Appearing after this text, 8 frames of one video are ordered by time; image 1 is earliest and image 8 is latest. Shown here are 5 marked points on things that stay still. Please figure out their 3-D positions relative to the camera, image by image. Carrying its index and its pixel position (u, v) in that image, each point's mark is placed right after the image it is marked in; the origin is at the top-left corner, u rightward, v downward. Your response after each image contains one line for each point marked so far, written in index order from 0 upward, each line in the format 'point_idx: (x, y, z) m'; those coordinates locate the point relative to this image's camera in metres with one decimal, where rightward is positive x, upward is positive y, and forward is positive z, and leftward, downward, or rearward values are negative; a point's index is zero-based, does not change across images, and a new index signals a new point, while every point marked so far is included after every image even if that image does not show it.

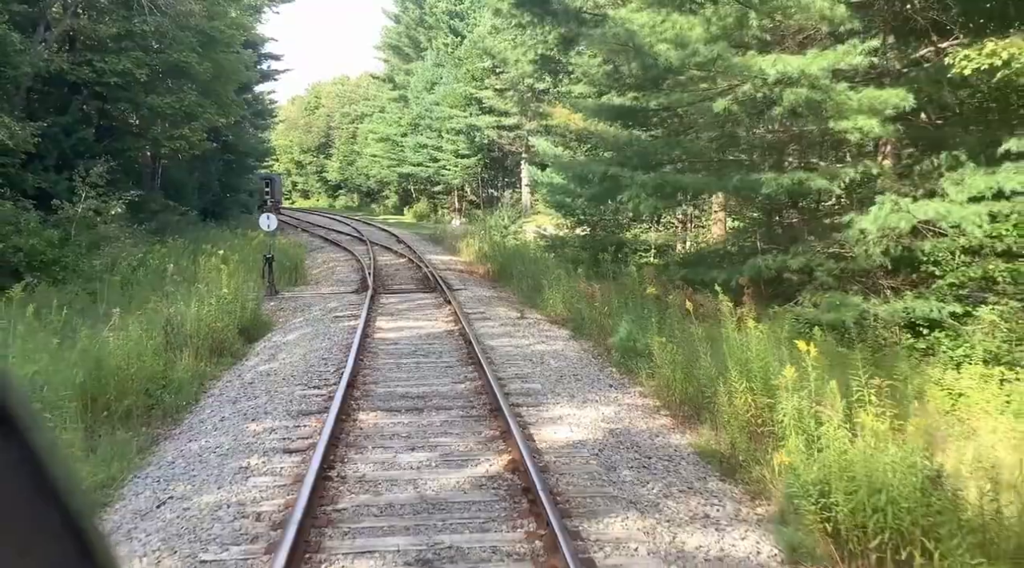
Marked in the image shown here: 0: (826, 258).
0: (+4.5, +0.4, +12.7) m
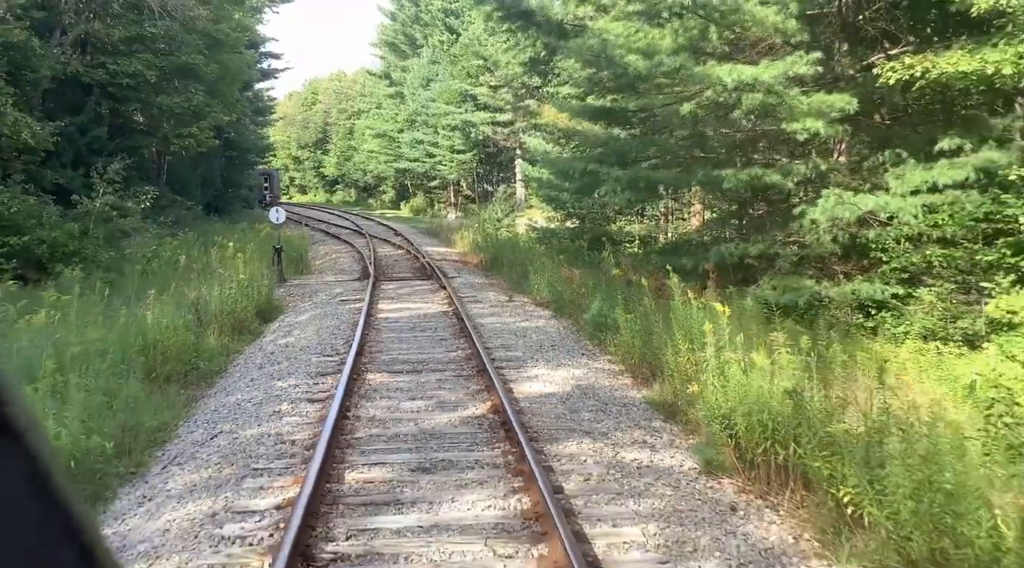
0: (+4.3, +0.6, +14.1) m
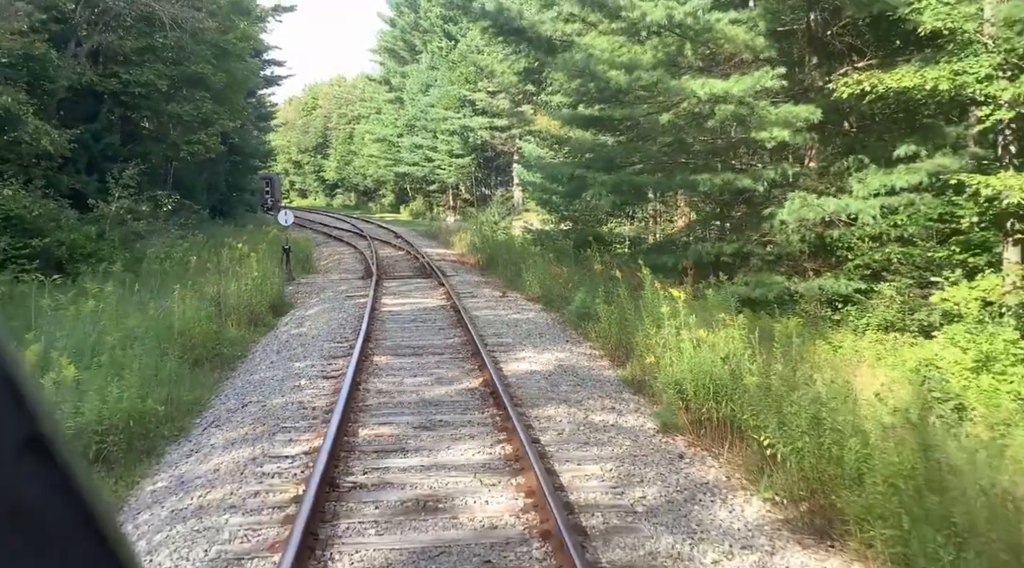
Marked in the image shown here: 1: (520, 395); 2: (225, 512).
0: (+4.2, +0.7, +15.3) m
1: (+0.1, -1.0, +7.9) m
2: (-1.7, -1.3, +5.2) m
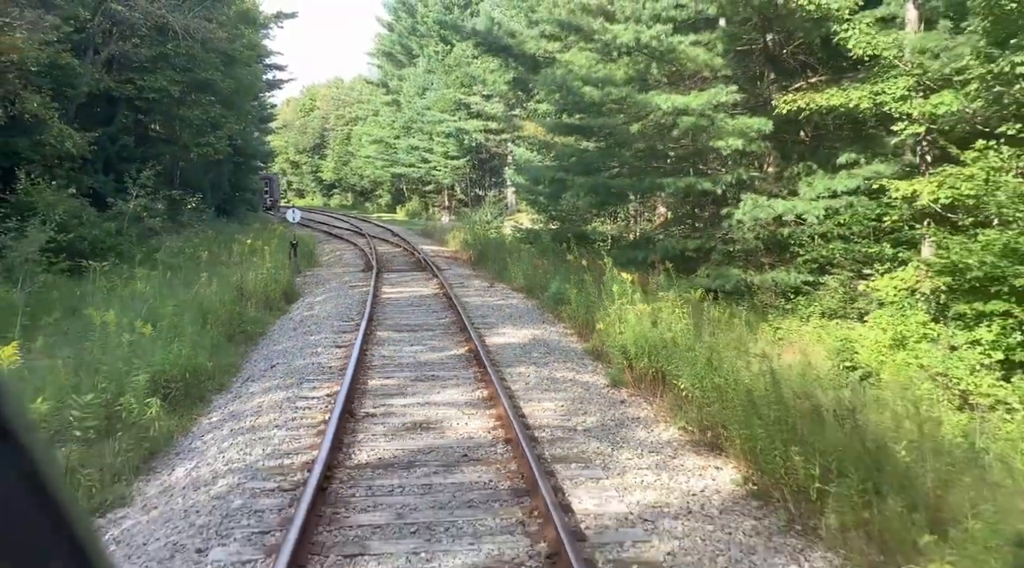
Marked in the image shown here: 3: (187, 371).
0: (+3.9, +0.8, +17.1) m
1: (-0.2, -0.8, +9.7) m
2: (-1.9, -1.1, +7.0) m
3: (-3.1, -0.8, +8.5) m
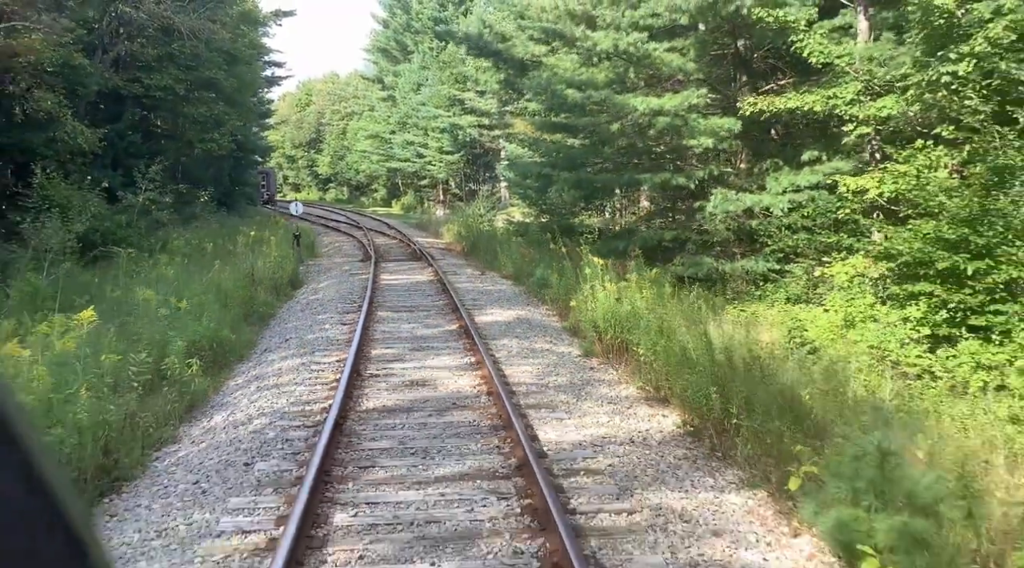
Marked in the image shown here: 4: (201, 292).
0: (+3.7, +1.1, +18.4) m
1: (-0.3, -0.6, +11.0) m
2: (-2.0, -0.9, +8.3) m
3: (-3.2, -0.6, +9.8) m
4: (-4.1, -0.1, +11.8) m
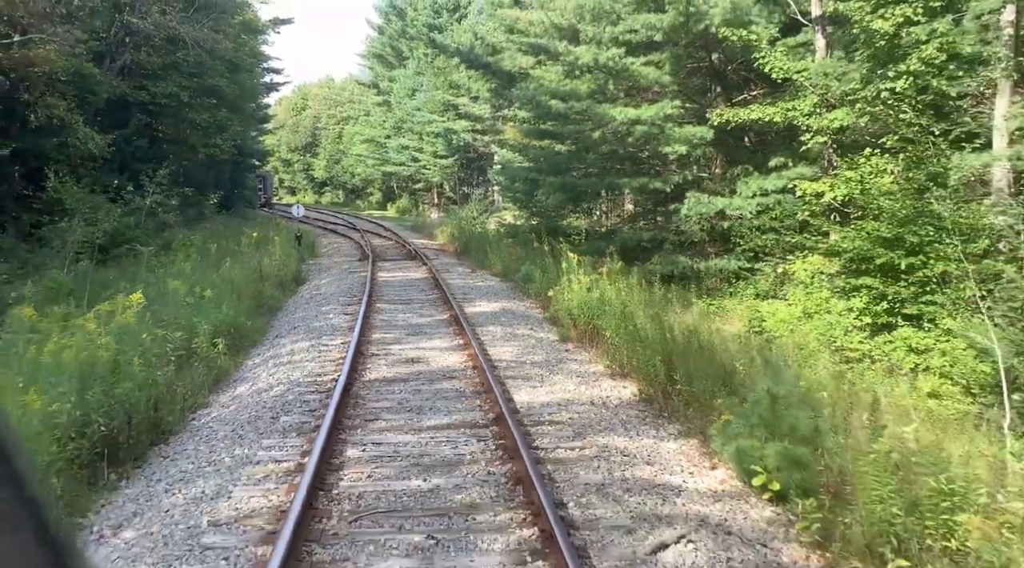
0: (+3.5, +1.1, +19.7) m
1: (-0.5, -0.5, +12.3) m
2: (-2.2, -0.8, +9.5) m
3: (-3.4, -0.5, +11.0) m
4: (-4.3, 0.0, +13.1) m
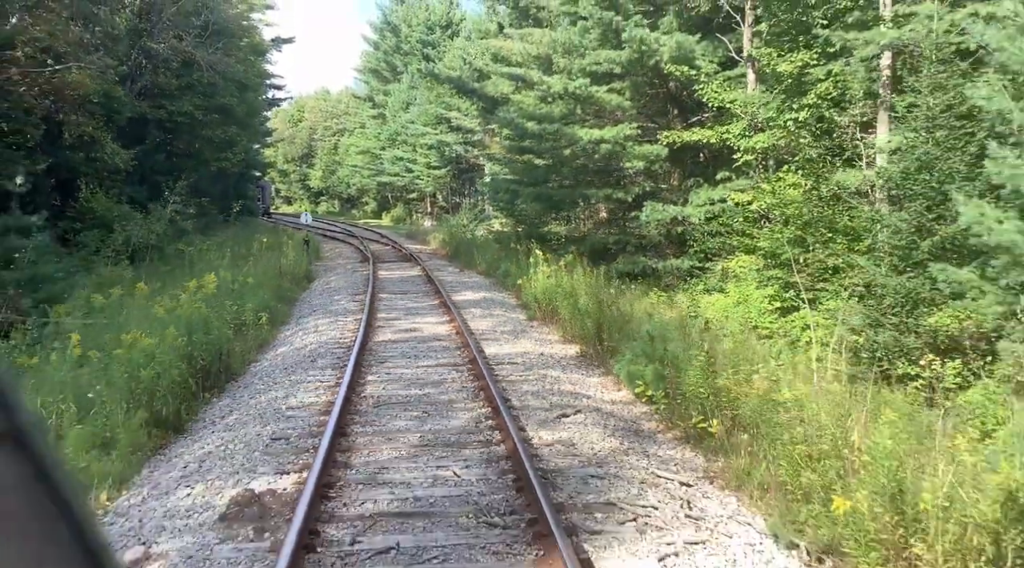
0: (+3.0, +1.2, +22.7) m
1: (-0.9, -0.4, +15.2) m
2: (-2.6, -0.7, +12.4) m
3: (-3.8, -0.4, +13.9) m
4: (-4.7, +0.1, +16.0) m
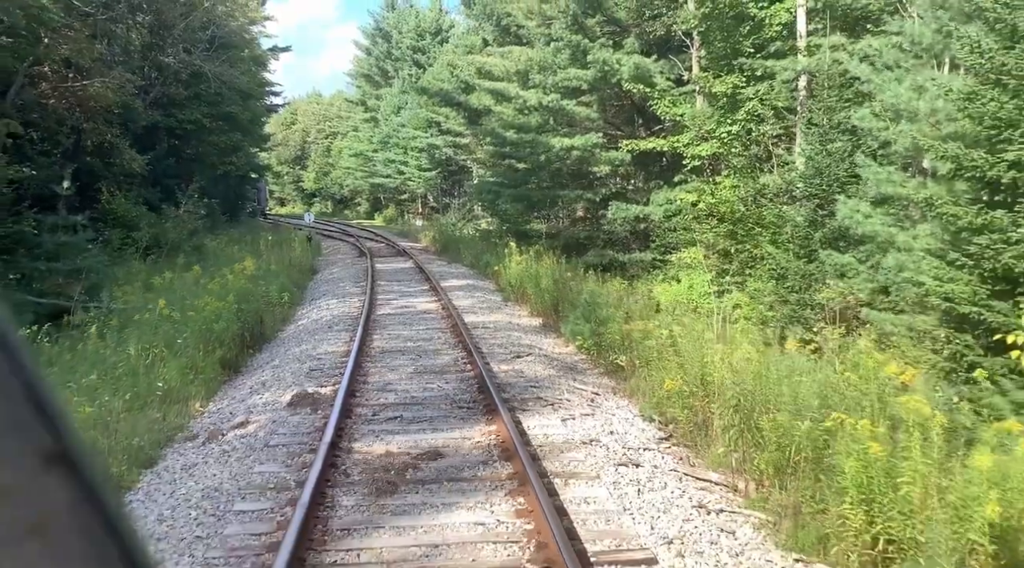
0: (+2.5, +1.4, +25.5) m
1: (-1.3, -0.1, +18.0) m
2: (-3.0, -0.4, +15.2) m
3: (-4.2, -0.1, +16.7) m
4: (-5.2, +0.3, +18.7) m
